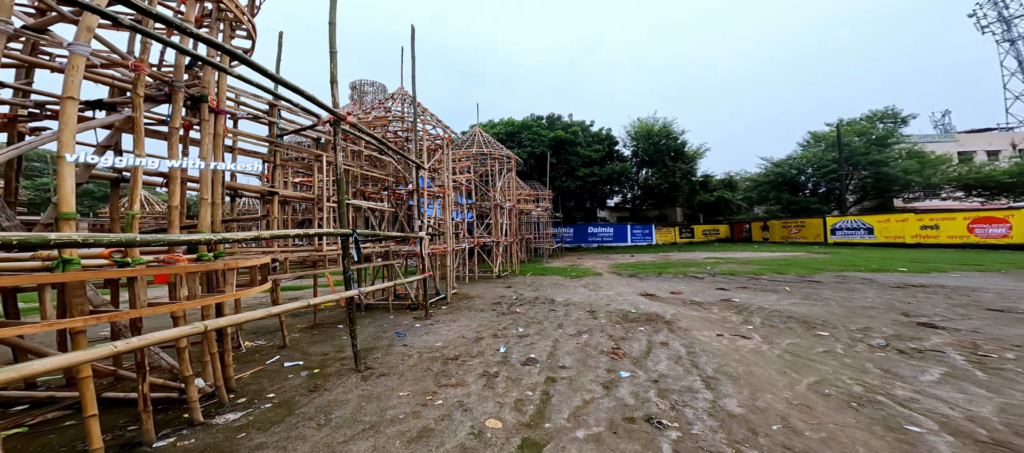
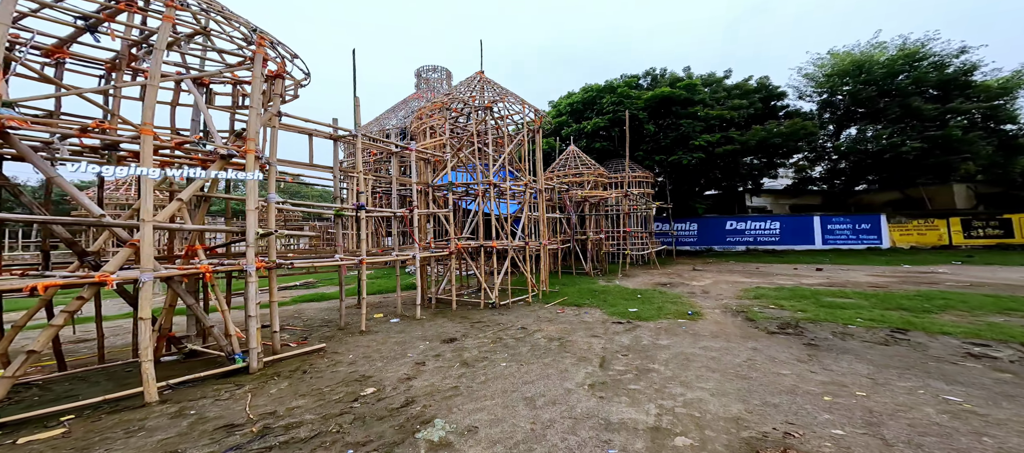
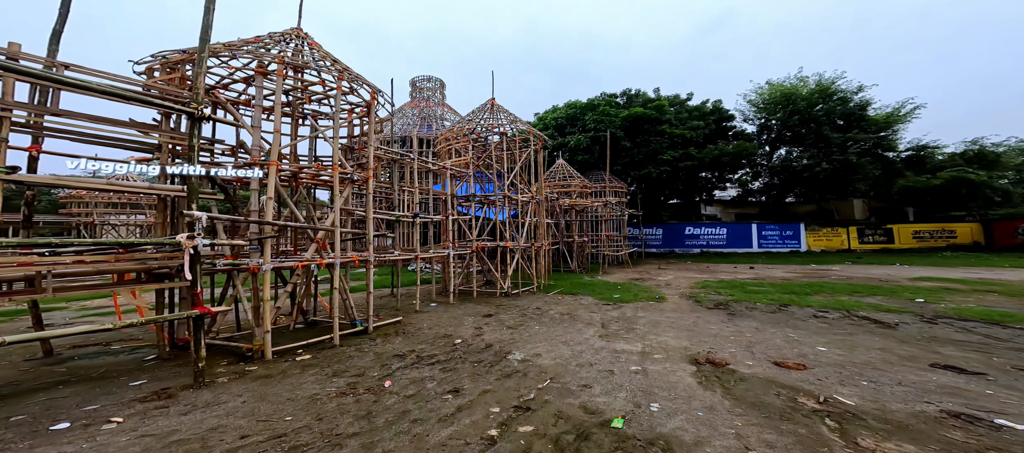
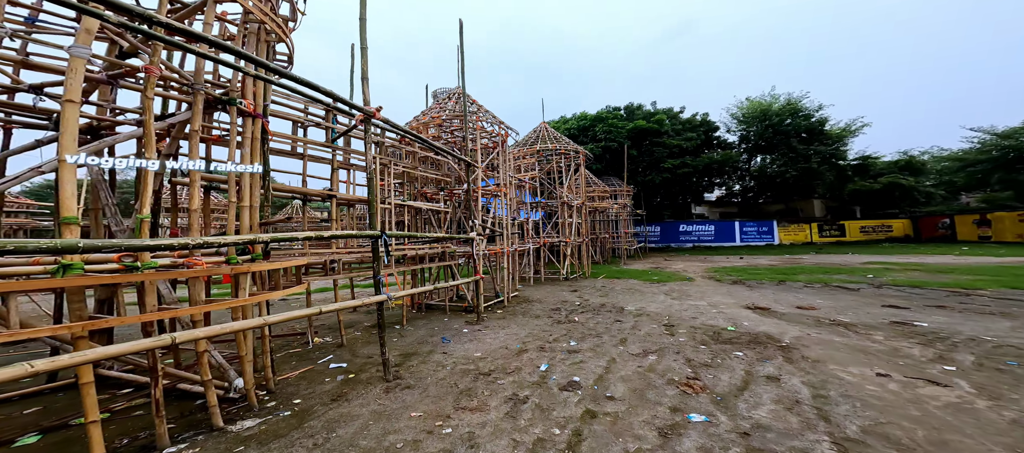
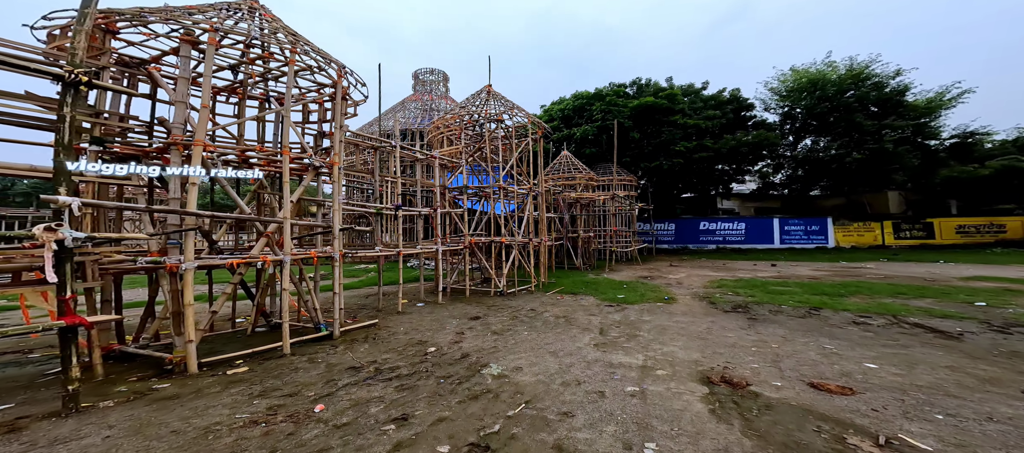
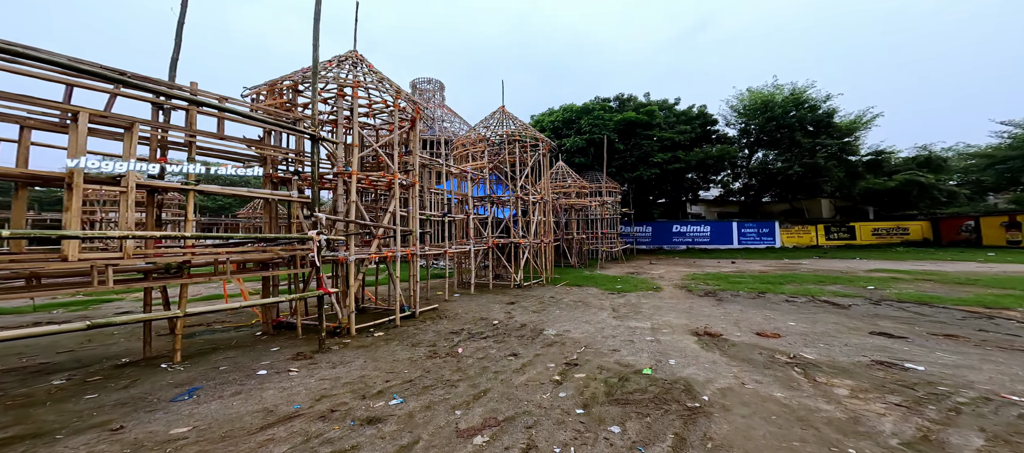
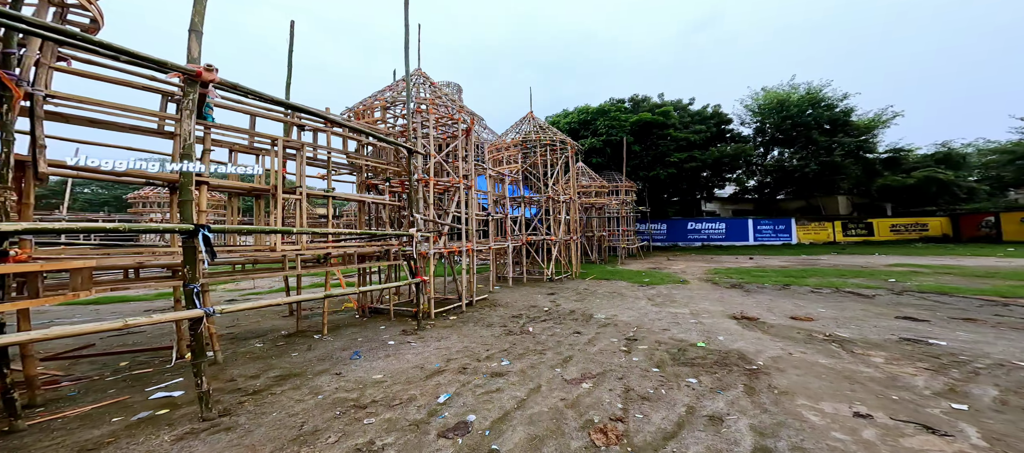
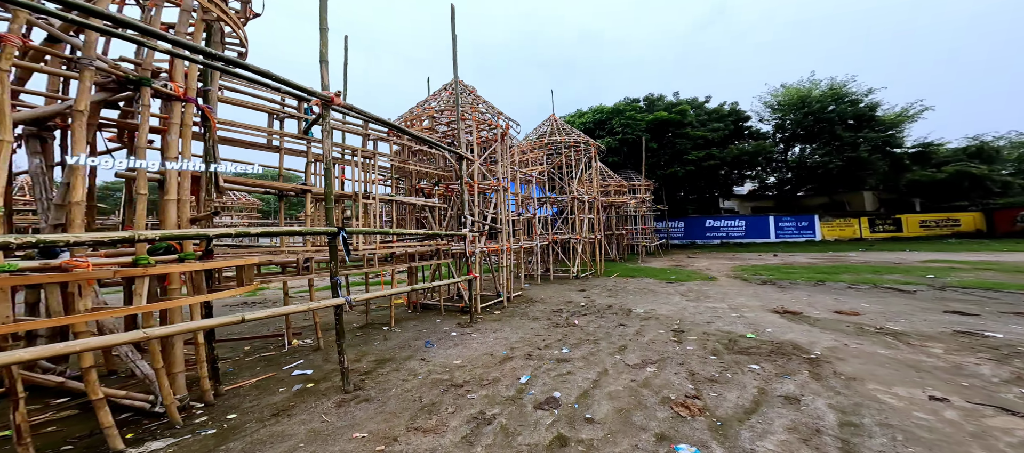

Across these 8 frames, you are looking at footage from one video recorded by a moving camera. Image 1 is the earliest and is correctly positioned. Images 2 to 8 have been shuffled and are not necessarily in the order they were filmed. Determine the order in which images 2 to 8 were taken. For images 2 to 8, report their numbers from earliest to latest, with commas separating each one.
4, 8, 7, 6, 3, 5, 2
